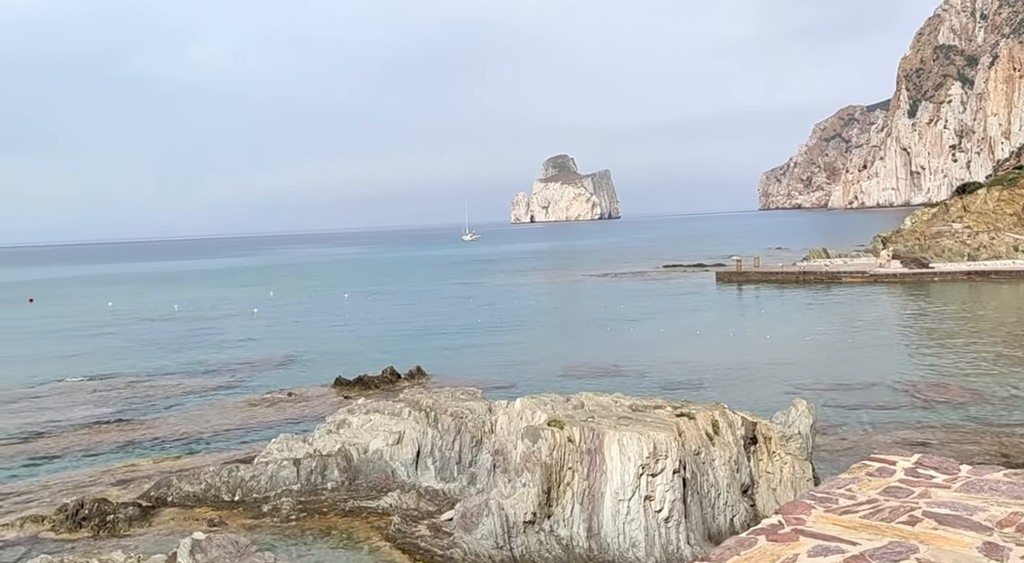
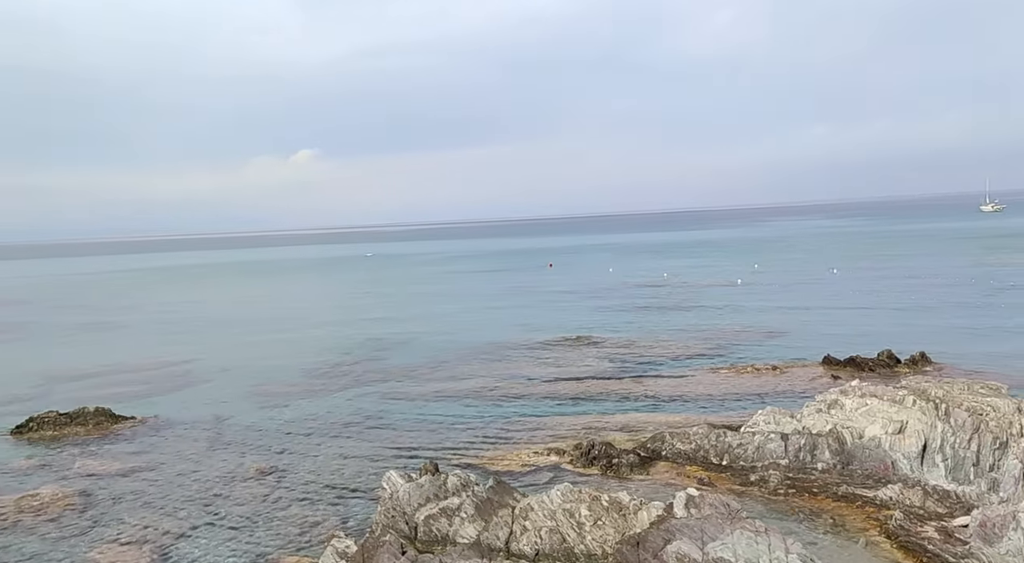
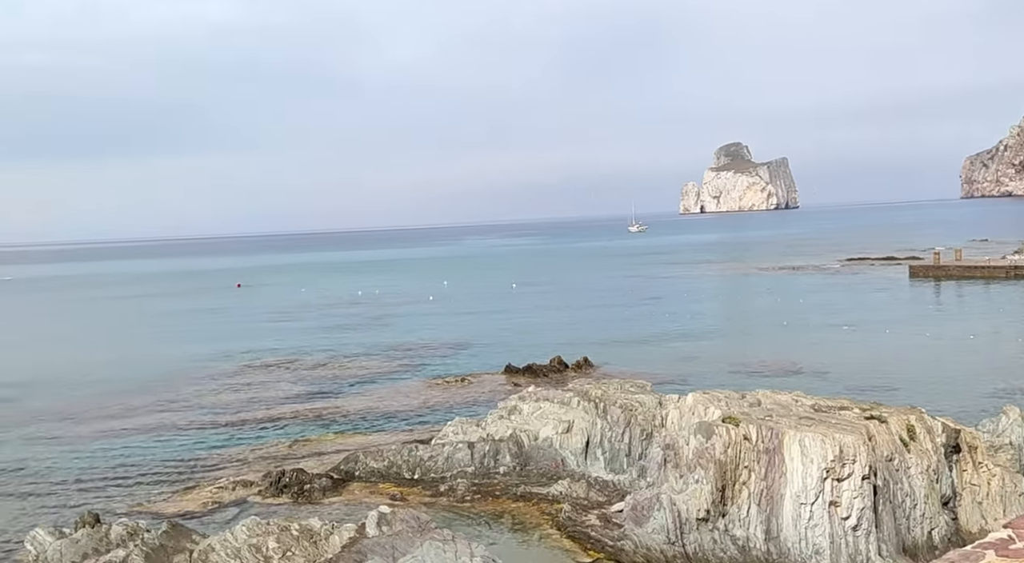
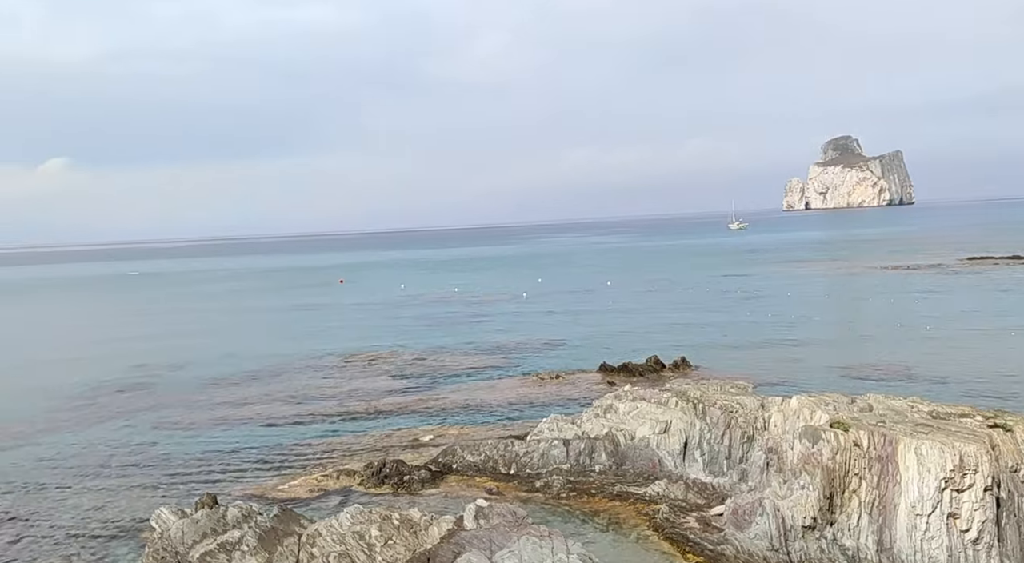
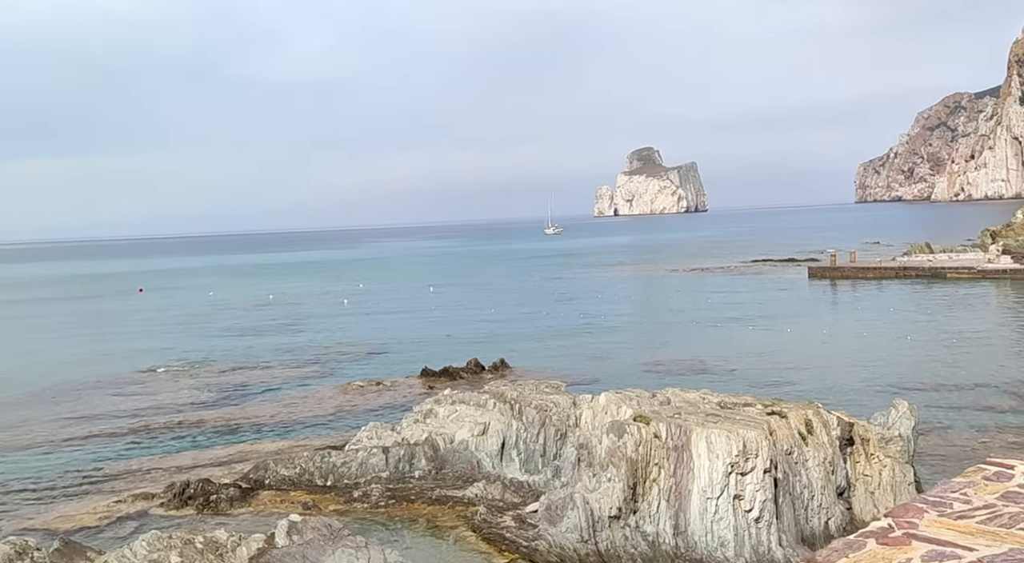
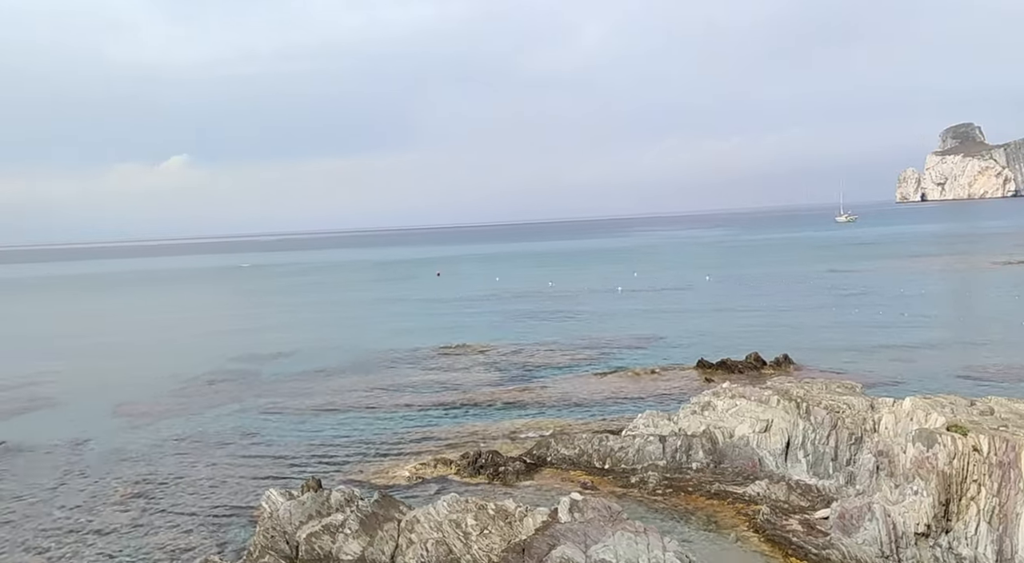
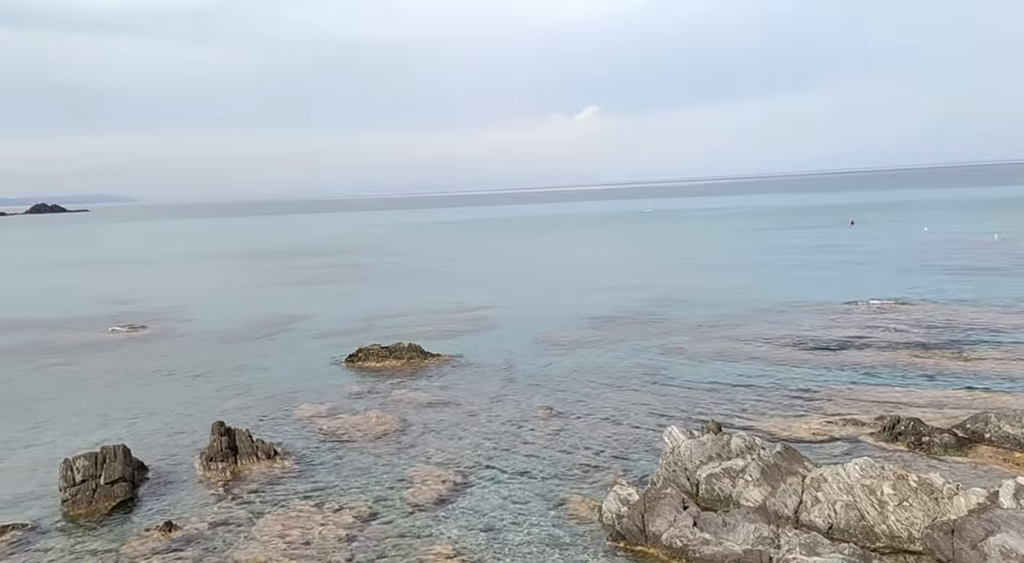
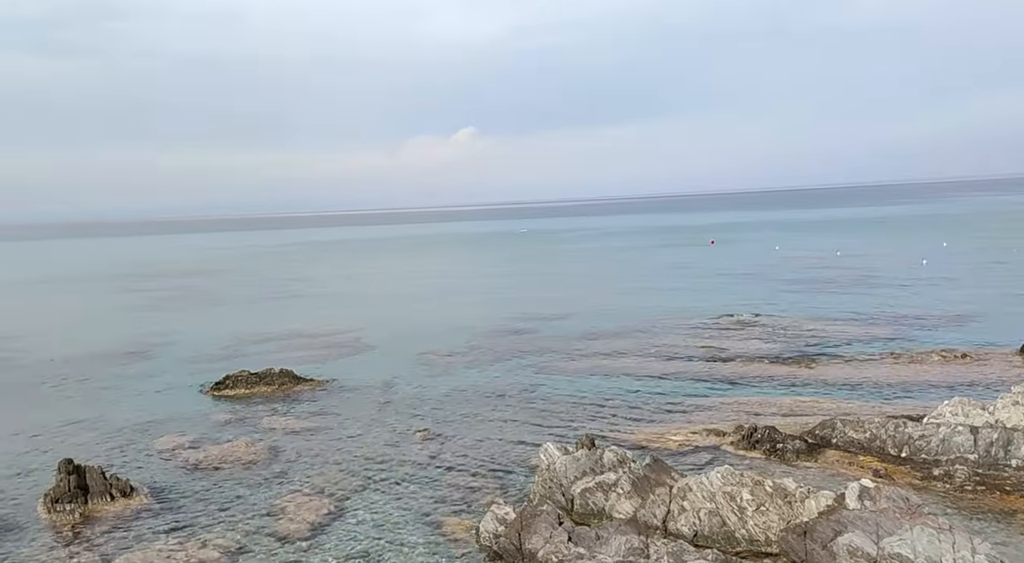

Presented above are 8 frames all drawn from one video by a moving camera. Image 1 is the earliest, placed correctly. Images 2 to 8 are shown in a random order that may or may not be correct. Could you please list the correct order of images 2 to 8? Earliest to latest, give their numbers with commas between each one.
5, 3, 4, 6, 2, 8, 7
